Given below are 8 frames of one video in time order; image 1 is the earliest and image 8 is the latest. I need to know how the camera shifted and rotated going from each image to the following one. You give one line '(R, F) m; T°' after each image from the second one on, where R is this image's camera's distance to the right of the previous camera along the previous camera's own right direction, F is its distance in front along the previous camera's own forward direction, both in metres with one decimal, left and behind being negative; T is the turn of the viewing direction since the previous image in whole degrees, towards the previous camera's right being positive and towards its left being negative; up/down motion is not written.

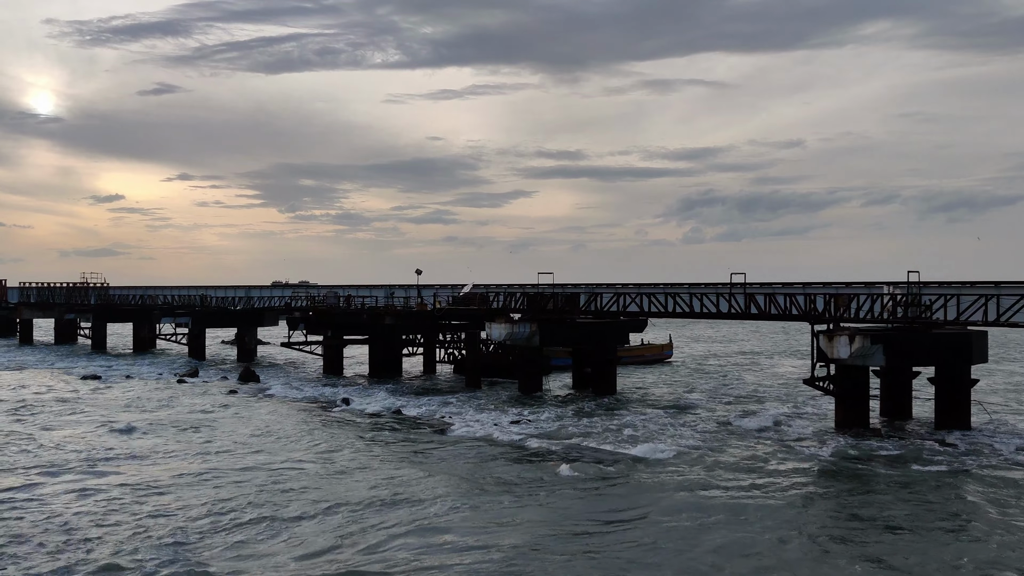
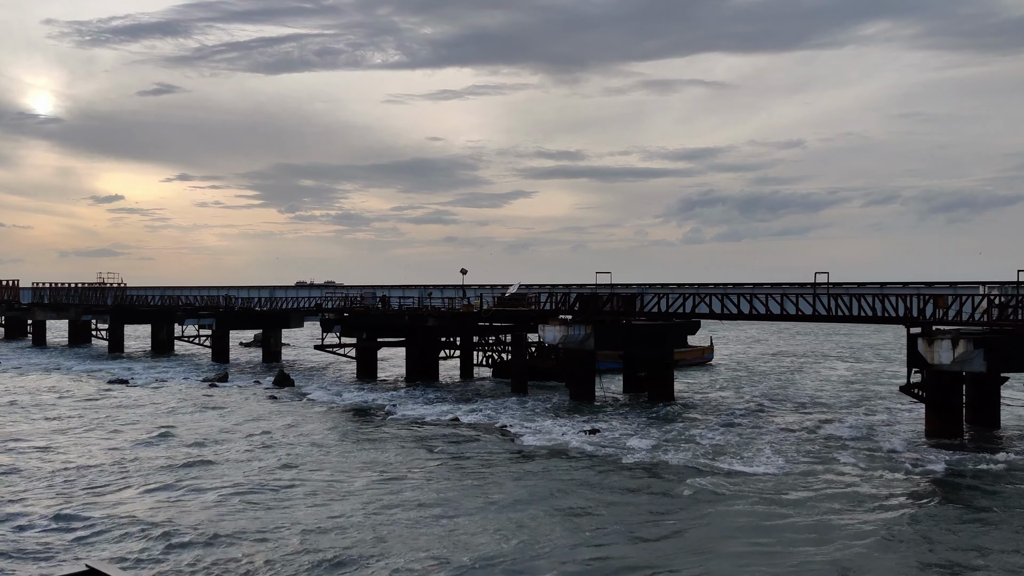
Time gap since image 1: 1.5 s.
(-1.8, +2.1) m; 0°
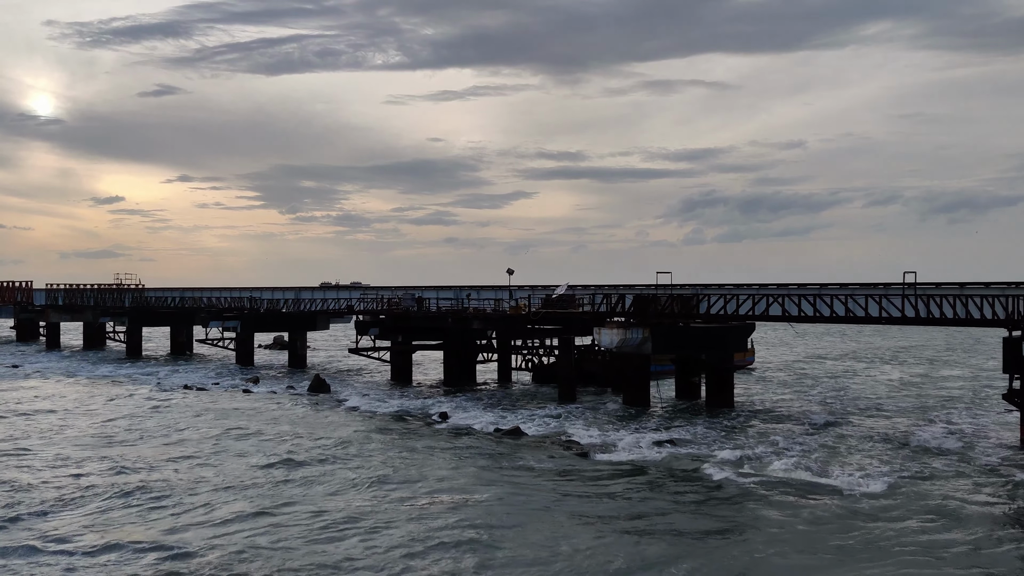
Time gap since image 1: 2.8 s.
(-1.6, +1.9) m; 0°
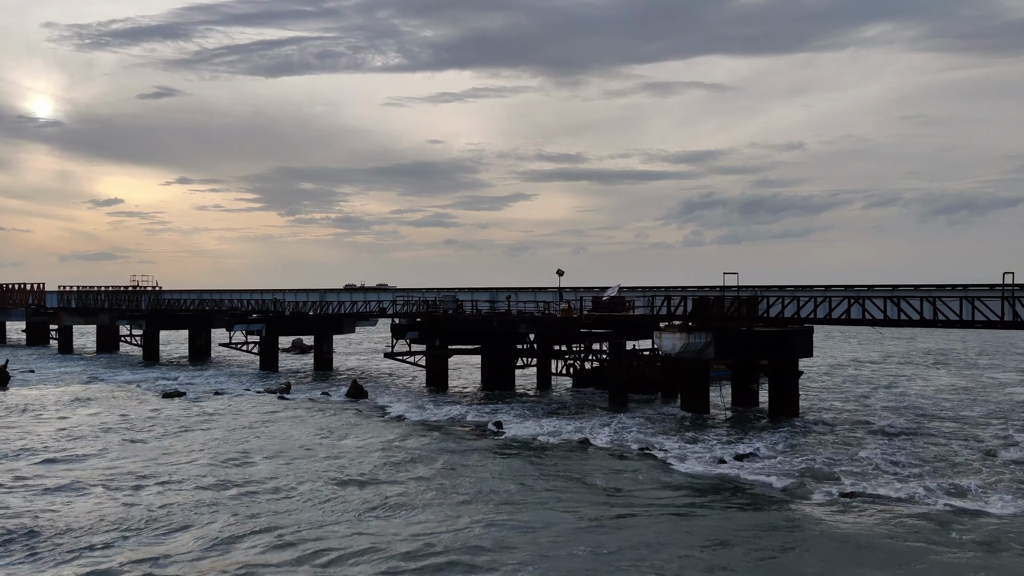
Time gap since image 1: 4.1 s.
(-1.6, +1.9) m; 0°
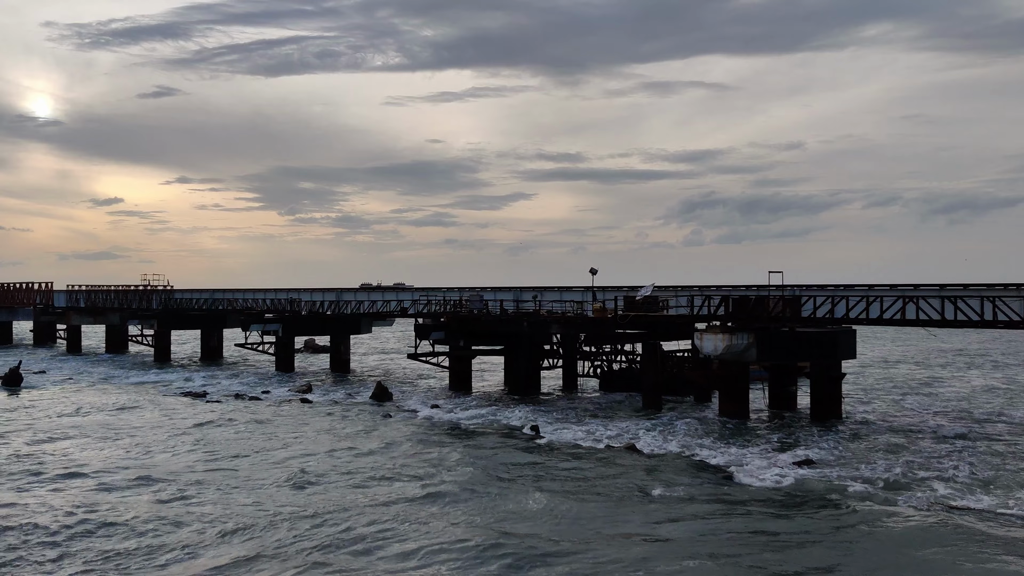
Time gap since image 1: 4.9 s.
(-1.0, +1.1) m; 0°
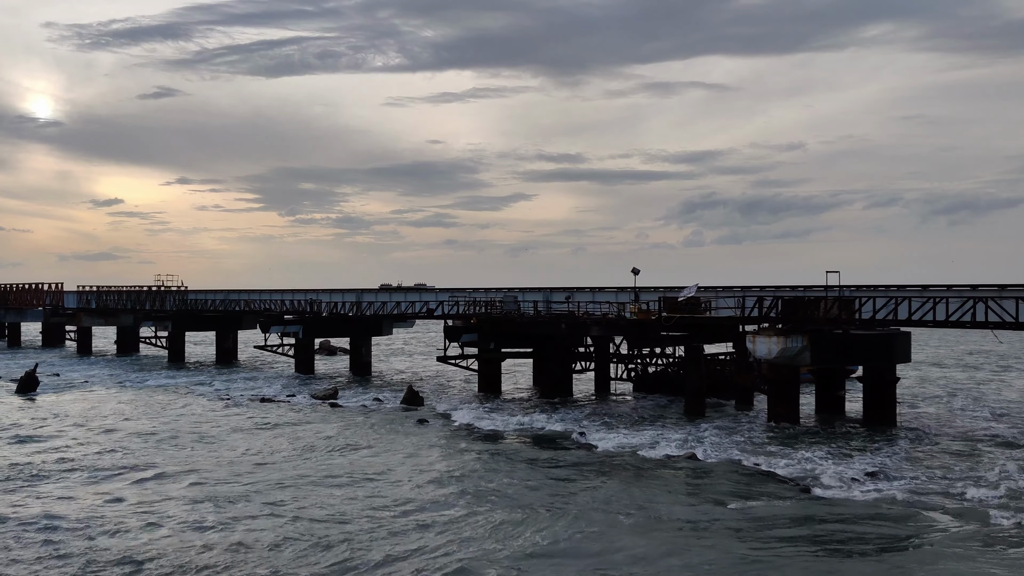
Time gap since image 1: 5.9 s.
(-1.2, +1.4) m; 0°
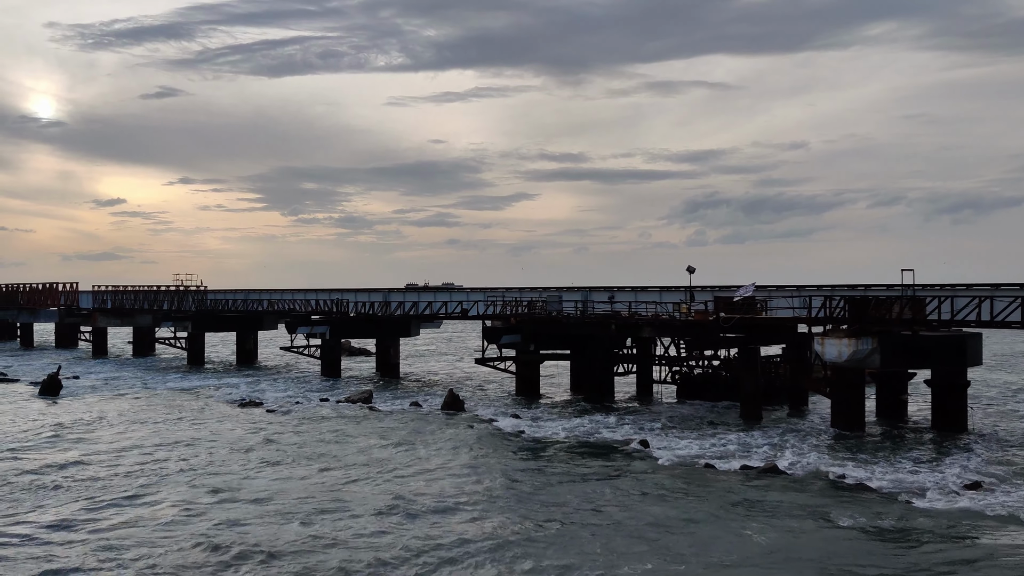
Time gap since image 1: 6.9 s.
(-1.3, +1.6) m; 0°
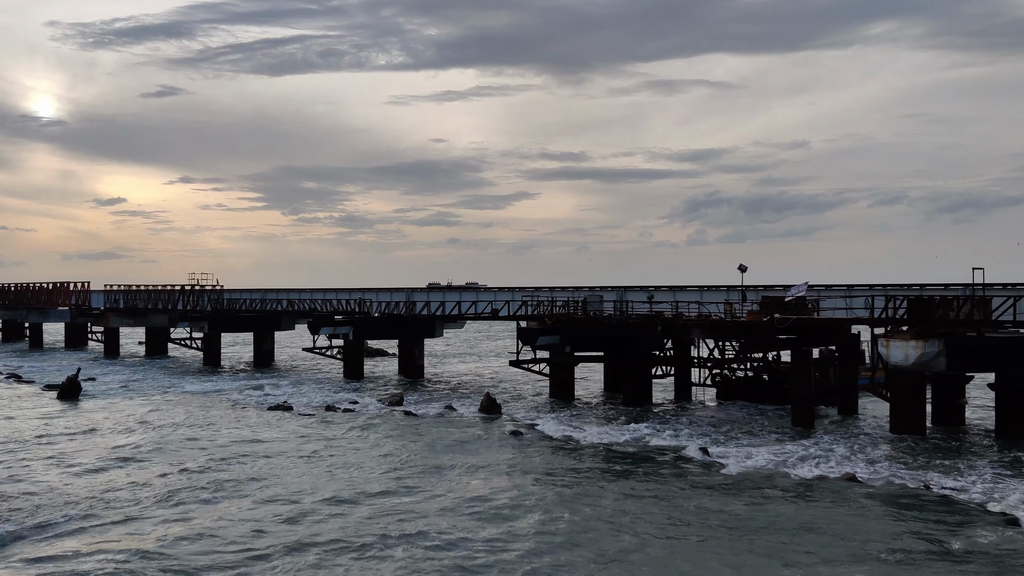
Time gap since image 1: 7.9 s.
(-1.2, +1.4) m; 0°
